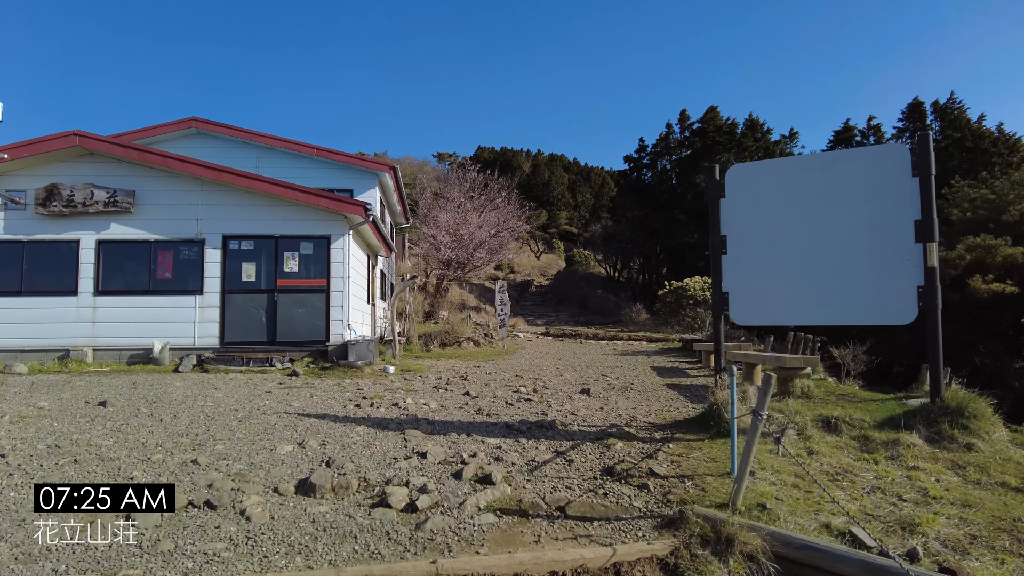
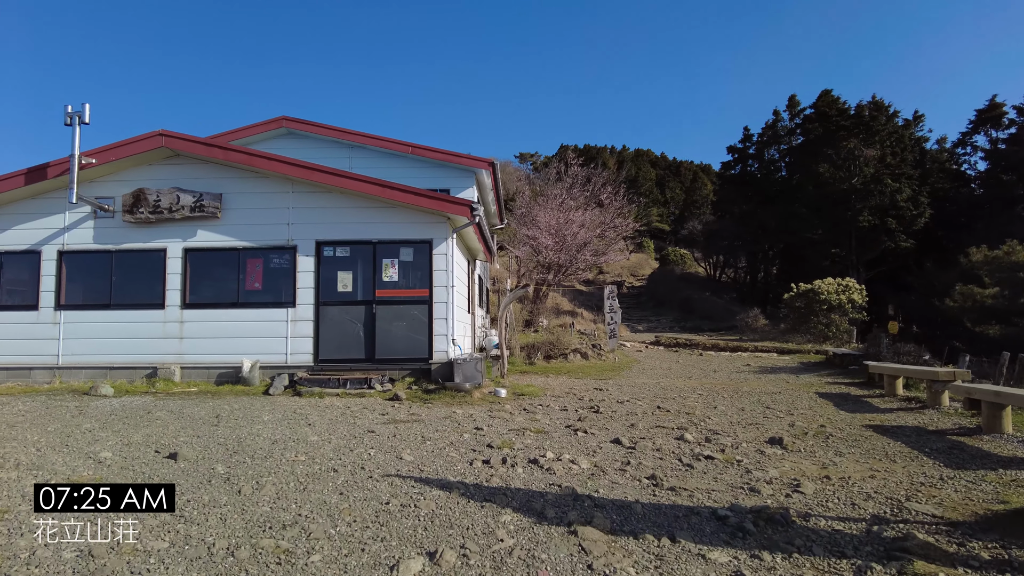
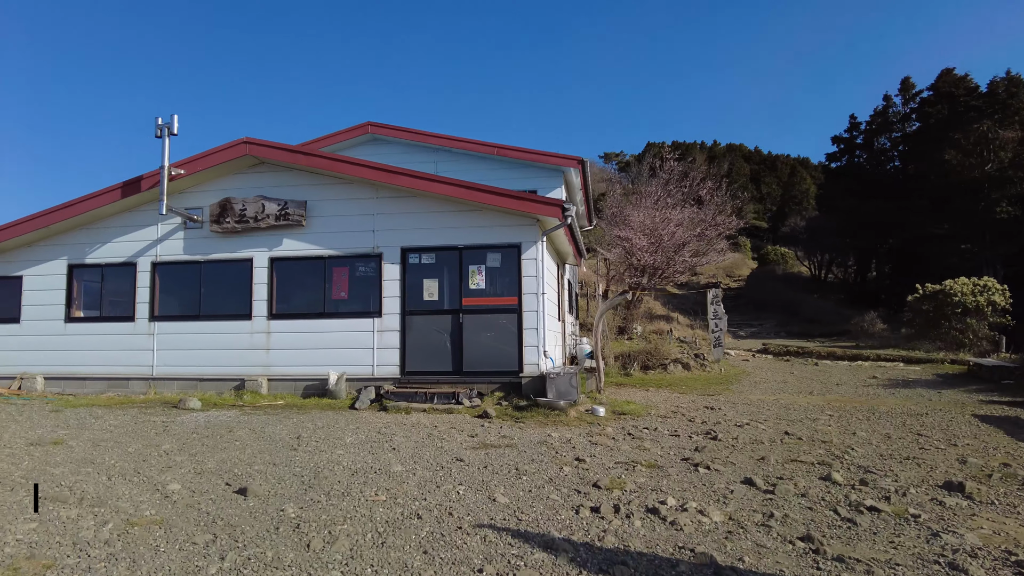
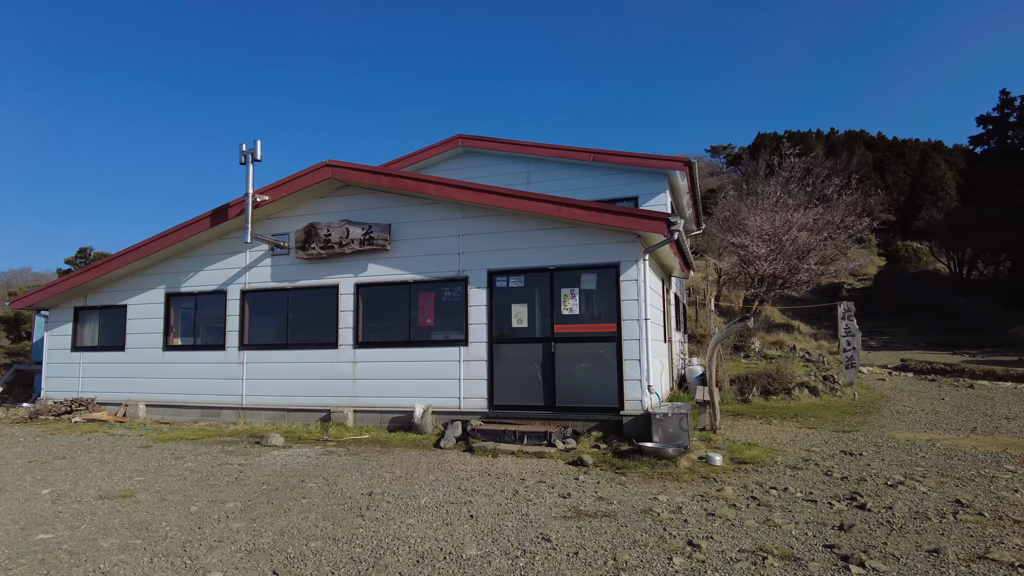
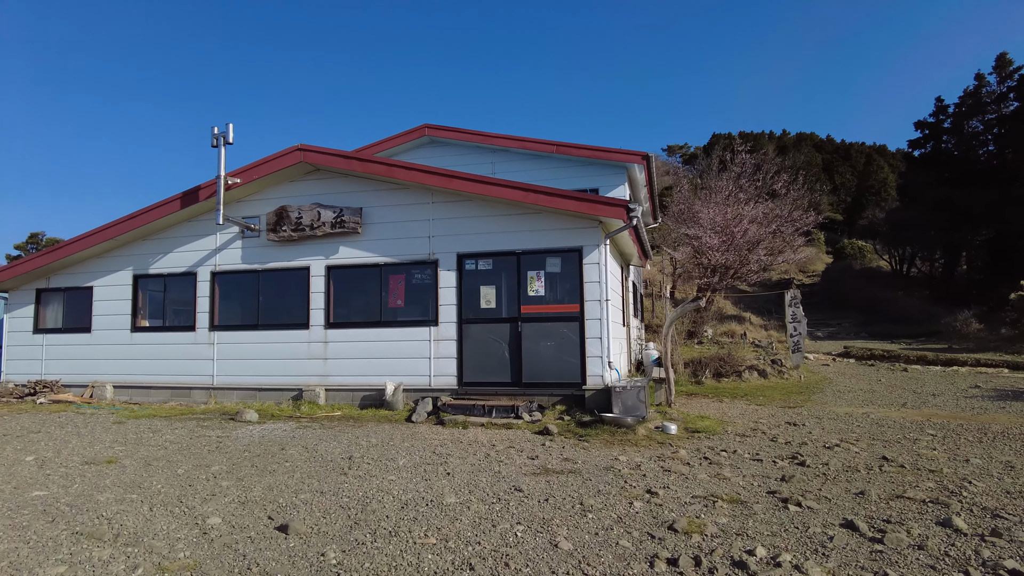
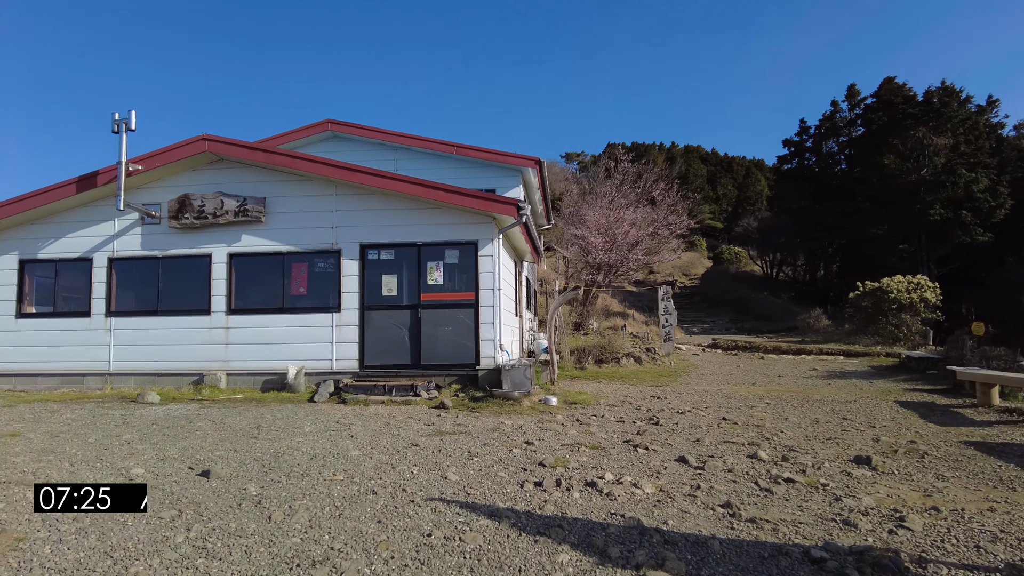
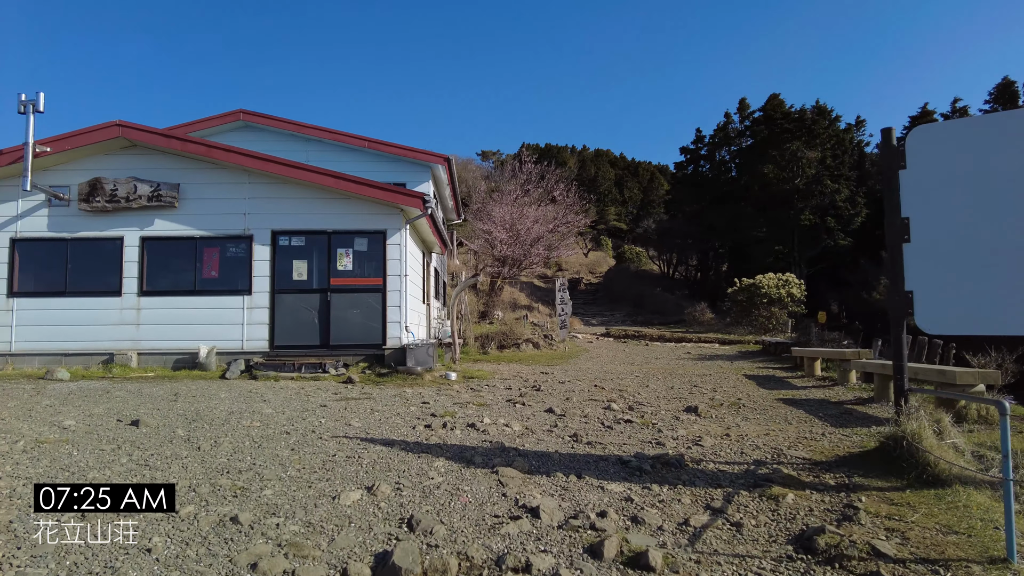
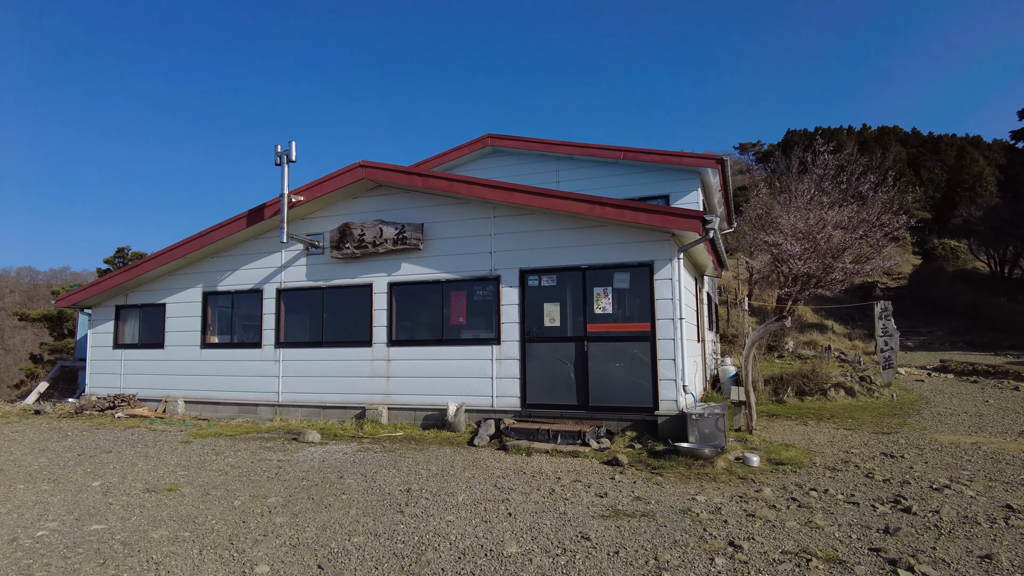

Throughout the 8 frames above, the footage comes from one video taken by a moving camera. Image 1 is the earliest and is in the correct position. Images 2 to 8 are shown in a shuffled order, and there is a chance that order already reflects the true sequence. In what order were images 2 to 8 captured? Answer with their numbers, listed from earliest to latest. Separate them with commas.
7, 2, 6, 3, 5, 8, 4
